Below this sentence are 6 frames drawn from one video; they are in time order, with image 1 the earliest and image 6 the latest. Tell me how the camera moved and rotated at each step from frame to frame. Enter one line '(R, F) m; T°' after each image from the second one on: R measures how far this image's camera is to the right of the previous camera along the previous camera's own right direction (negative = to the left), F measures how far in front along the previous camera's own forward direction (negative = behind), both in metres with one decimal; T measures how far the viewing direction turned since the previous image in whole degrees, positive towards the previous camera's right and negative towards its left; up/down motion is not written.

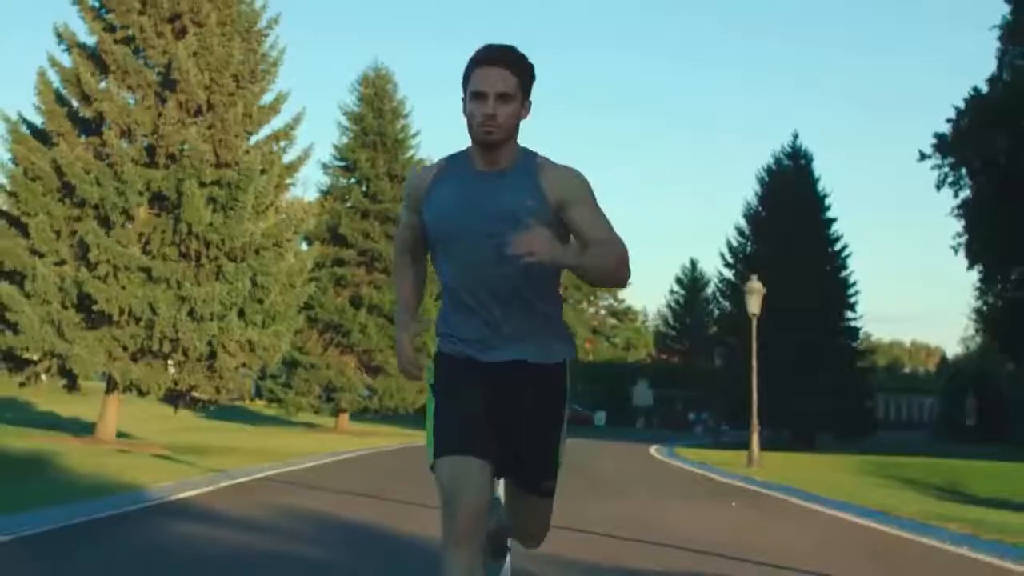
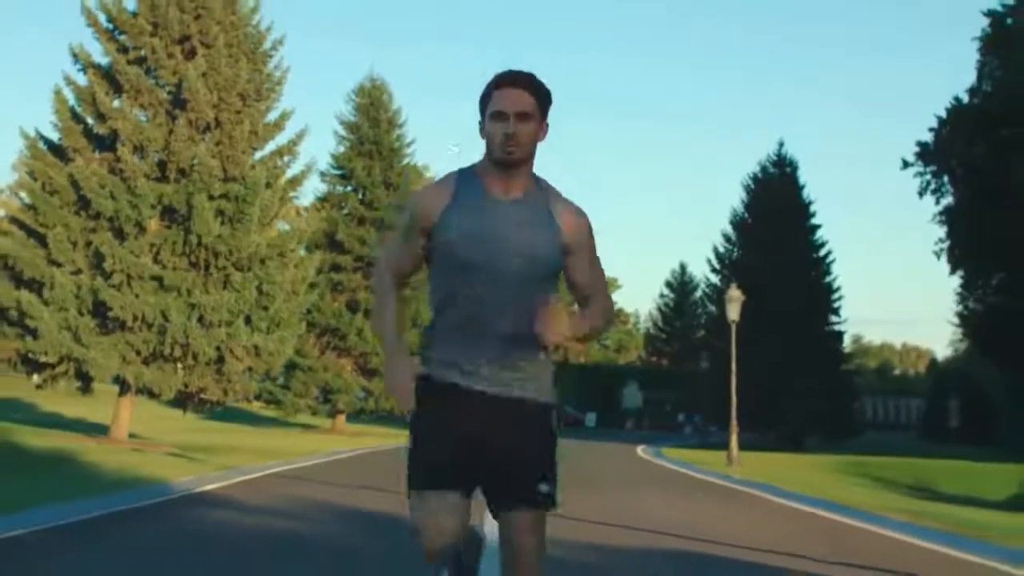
(0.0, -1.3) m; 0°
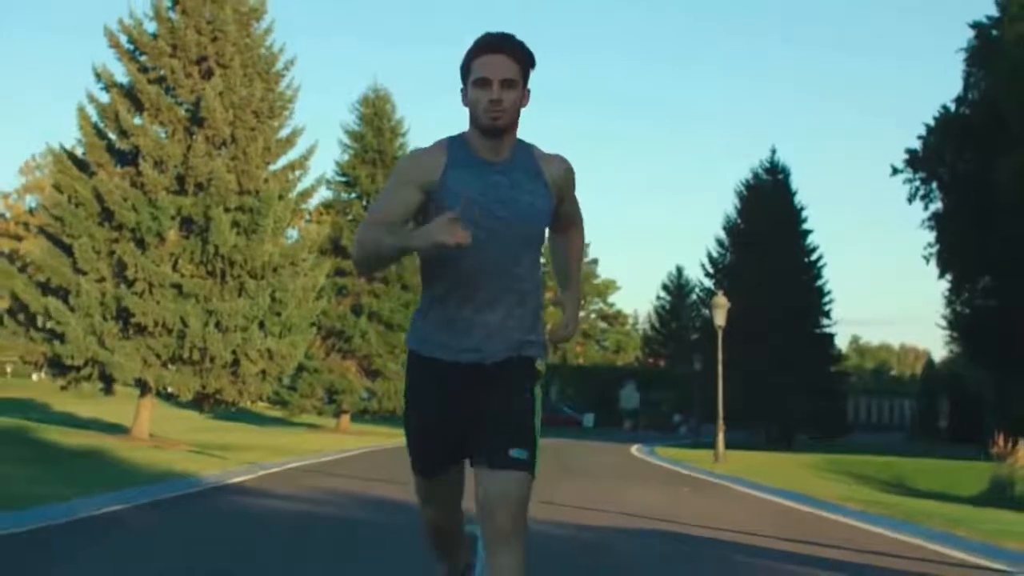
(0.0, -1.5) m; 0°
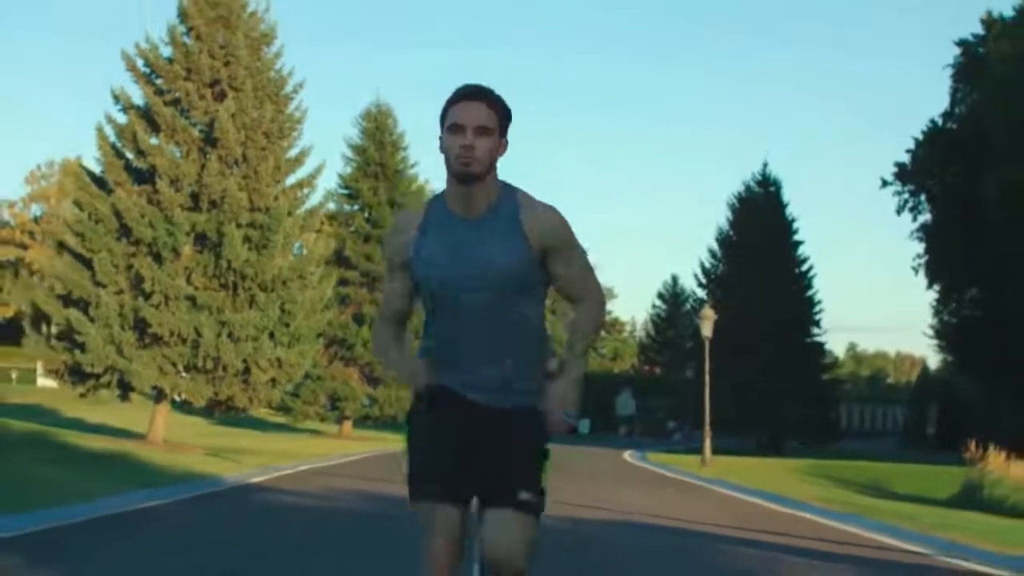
(0.0, -1.4) m; 0°
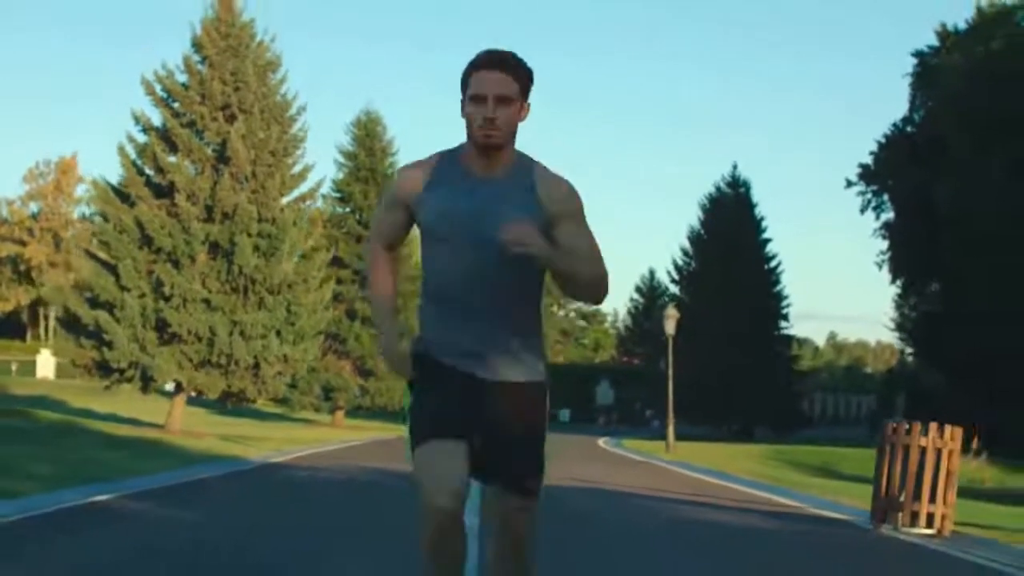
(0.0, -3.1) m; +1°
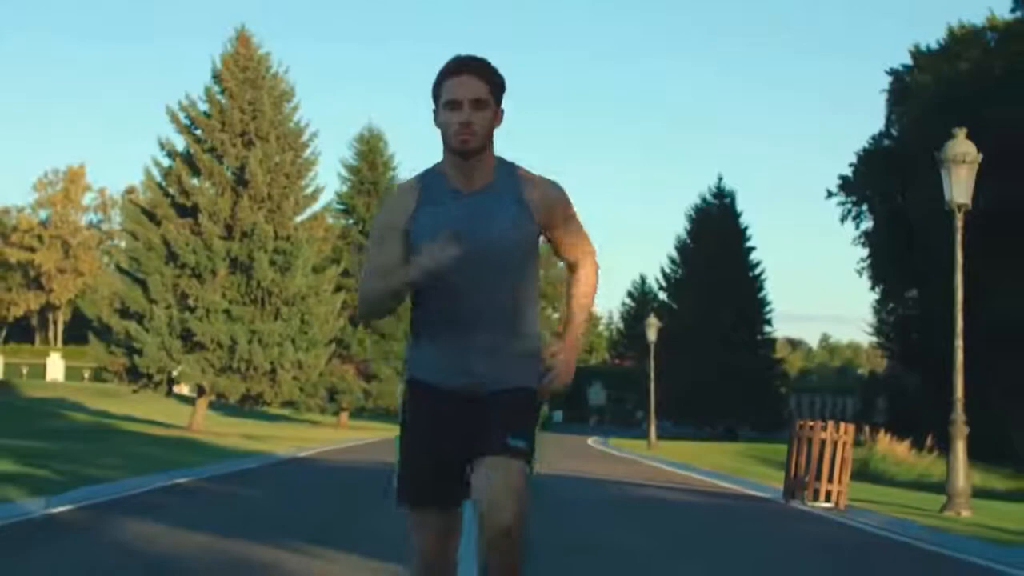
(0.0, -2.8) m; 0°
